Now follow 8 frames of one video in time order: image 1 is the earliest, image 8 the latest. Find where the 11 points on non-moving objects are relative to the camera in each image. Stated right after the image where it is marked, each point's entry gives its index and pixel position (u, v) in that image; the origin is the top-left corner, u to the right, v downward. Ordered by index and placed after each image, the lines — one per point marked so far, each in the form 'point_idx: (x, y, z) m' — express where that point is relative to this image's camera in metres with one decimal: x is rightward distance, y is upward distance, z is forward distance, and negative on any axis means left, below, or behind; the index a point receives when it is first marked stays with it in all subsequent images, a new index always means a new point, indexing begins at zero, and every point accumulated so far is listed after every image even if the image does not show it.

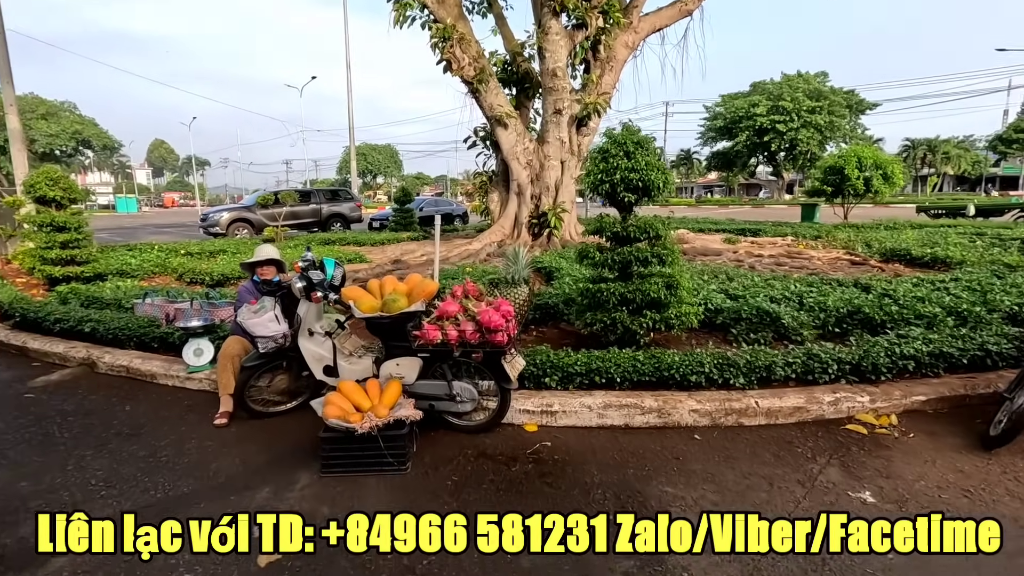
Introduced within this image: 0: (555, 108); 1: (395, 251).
0: (+1.0, +4.0, +12.0) m
1: (-2.7, +0.9, +12.0) m
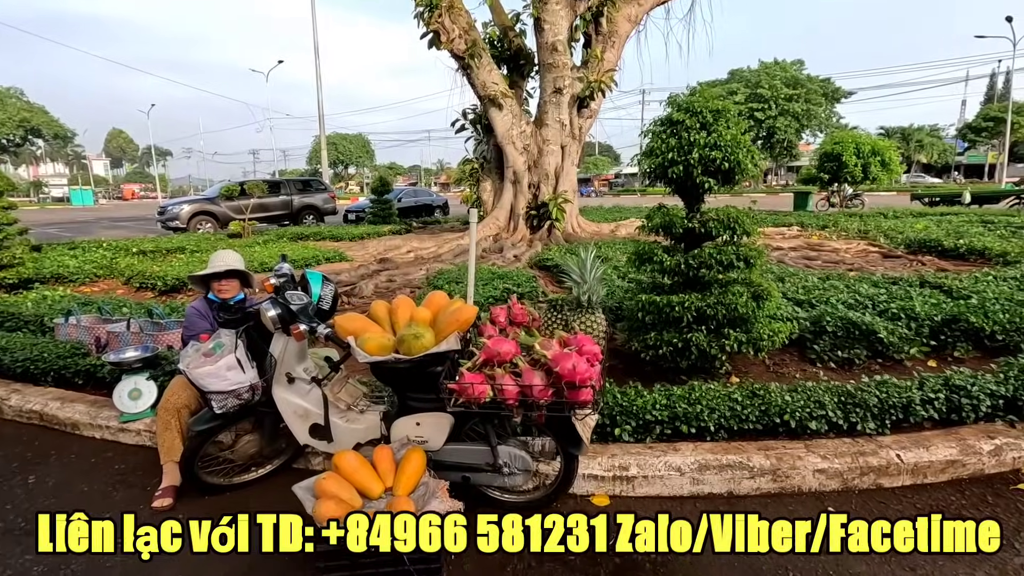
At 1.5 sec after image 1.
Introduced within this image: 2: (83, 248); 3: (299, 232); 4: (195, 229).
0: (+0.9, +4.1, +10.9) m
1: (-2.8, +0.8, +10.7) m
2: (-9.2, +0.9, +11.4) m
3: (-6.0, +1.6, +15.0) m
4: (-10.2, +1.9, +17.1) m
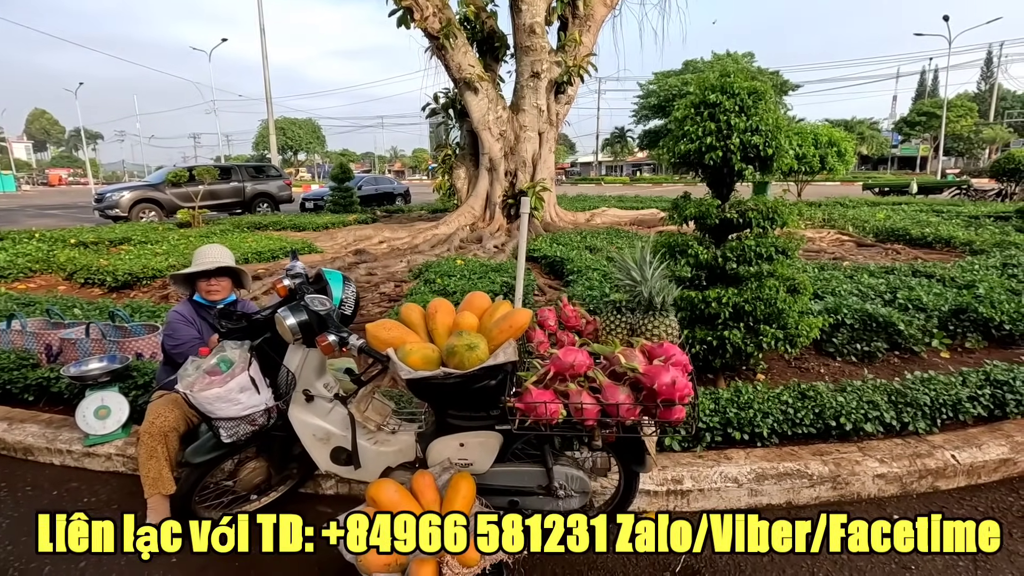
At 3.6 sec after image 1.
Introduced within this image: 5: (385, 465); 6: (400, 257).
0: (+0.4, +4.3, +10.5) m
1: (-3.2, +1.0, +10.1) m
2: (-9.7, +1.0, +10.3) m
3: (-6.8, +1.8, +14.1) m
4: (-11.1, +2.1, +15.8) m
5: (-0.6, -0.8, +2.4) m
6: (-1.7, +0.5, +8.3) m
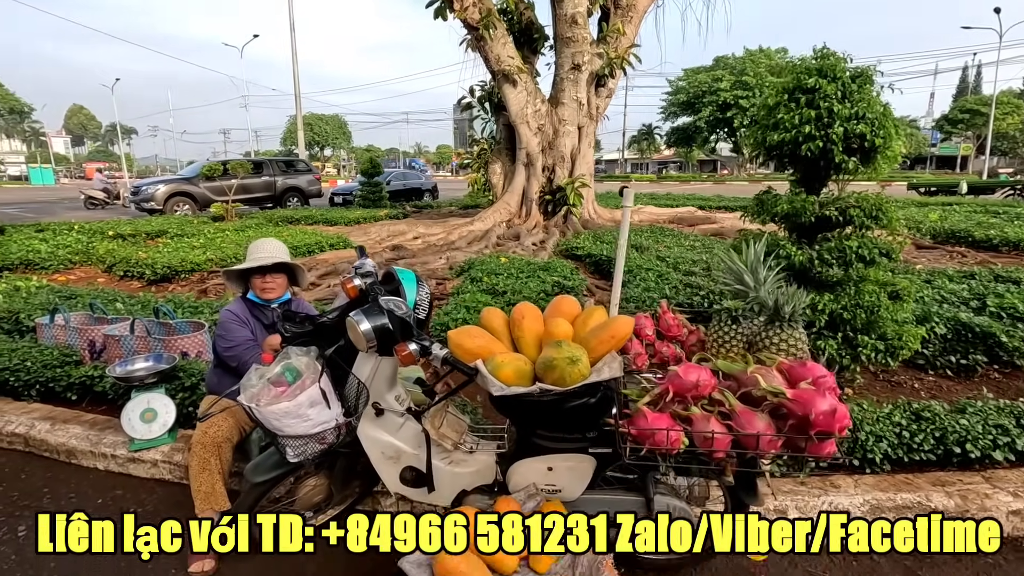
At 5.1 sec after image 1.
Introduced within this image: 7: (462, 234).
0: (+1.2, +4.3, +10.2) m
1: (-2.5, +1.0, +10.0) m
2: (-9.0, +1.1, +10.4) m
3: (-5.9, +1.9, +14.1) m
4: (-10.2, +2.3, +16.0) m
5: (-0.2, -0.8, +2.1) m
6: (-1.1, +0.5, +8.0) m
7: (-0.9, +1.0, +9.7) m
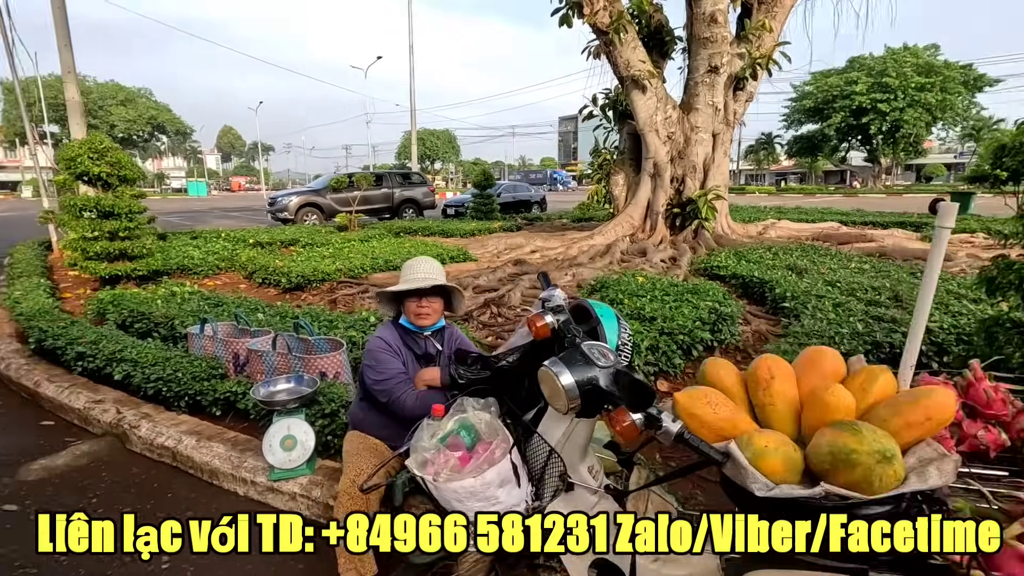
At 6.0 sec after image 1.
0: (+3.5, +3.9, +9.3) m
1: (-0.3, +0.8, +9.8) m
2: (-6.6, +1.1, +11.3) m
3: (-2.9, +1.7, +14.4) m
4: (-6.7, +2.2, +17.1) m
5: (+0.5, -0.9, +1.6) m
6: (+0.7, +0.3, +7.6) m
7: (+1.2, +0.7, +9.2) m
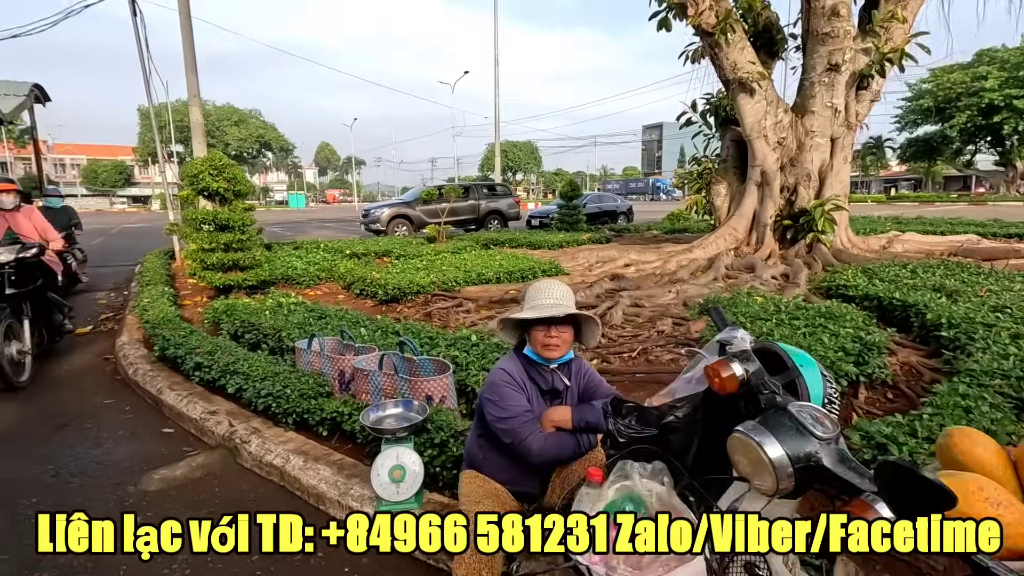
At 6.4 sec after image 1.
0: (+5.1, +3.6, +8.5) m
1: (+1.4, +0.5, +9.4) m
2: (-4.6, +0.9, +11.9) m
3: (-0.5, +1.4, +14.4) m
4: (-3.9, +1.9, +17.6) m
5: (+0.9, -1.0, +1.2) m
6: (+2.0, 0.0, +7.1) m
7: (+2.8, +0.4, +8.6) m
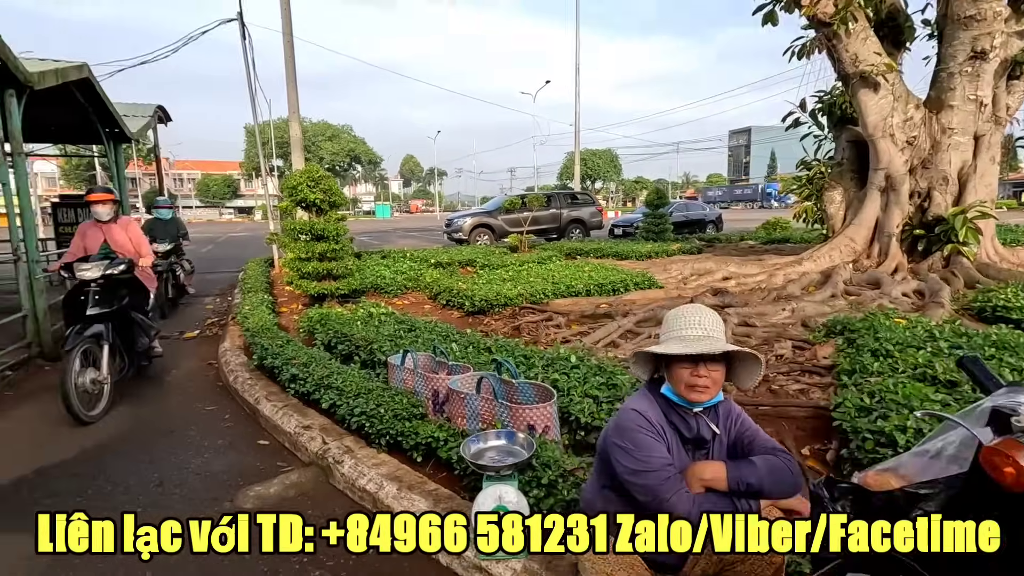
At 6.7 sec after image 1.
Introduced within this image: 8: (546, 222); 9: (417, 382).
0: (+6.4, +3.3, +7.4) m
1: (+2.9, +0.3, +8.8) m
2: (-2.7, +0.7, +12.1) m
3: (+1.7, +1.1, +14.0) m
4: (-1.2, +1.6, +17.7) m
5: (+1.2, -1.1, +0.7) m
6: (+3.1, -0.2, +6.4) m
7: (+4.1, +0.2, +7.8) m
8: (+1.2, +2.3, +18.4) m
9: (-0.6, -0.6, +3.5) m
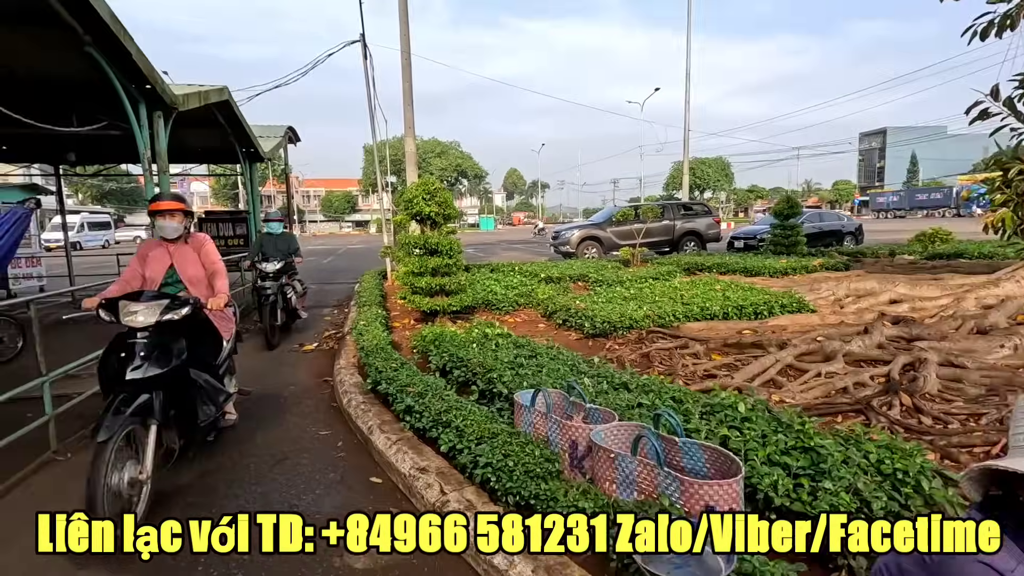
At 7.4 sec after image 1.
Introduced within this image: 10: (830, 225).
0: (+8.0, +3.0, +5.6) m
1: (+4.6, 0.0, +7.5) m
2: (-0.2, +0.4, +11.8) m
3: (+4.5, +0.7, +12.9) m
4: (+2.3, +1.1, +17.0) m
5: (+1.5, -1.2, -0.1) m
6: (+4.5, -0.4, +5.1) m
7: (+5.7, -0.2, +6.3) m
8: (+4.8, +1.7, +17.3) m
9: (+0.2, -0.8, +3.0) m
10: (+11.3, +2.2, +18.8) m
